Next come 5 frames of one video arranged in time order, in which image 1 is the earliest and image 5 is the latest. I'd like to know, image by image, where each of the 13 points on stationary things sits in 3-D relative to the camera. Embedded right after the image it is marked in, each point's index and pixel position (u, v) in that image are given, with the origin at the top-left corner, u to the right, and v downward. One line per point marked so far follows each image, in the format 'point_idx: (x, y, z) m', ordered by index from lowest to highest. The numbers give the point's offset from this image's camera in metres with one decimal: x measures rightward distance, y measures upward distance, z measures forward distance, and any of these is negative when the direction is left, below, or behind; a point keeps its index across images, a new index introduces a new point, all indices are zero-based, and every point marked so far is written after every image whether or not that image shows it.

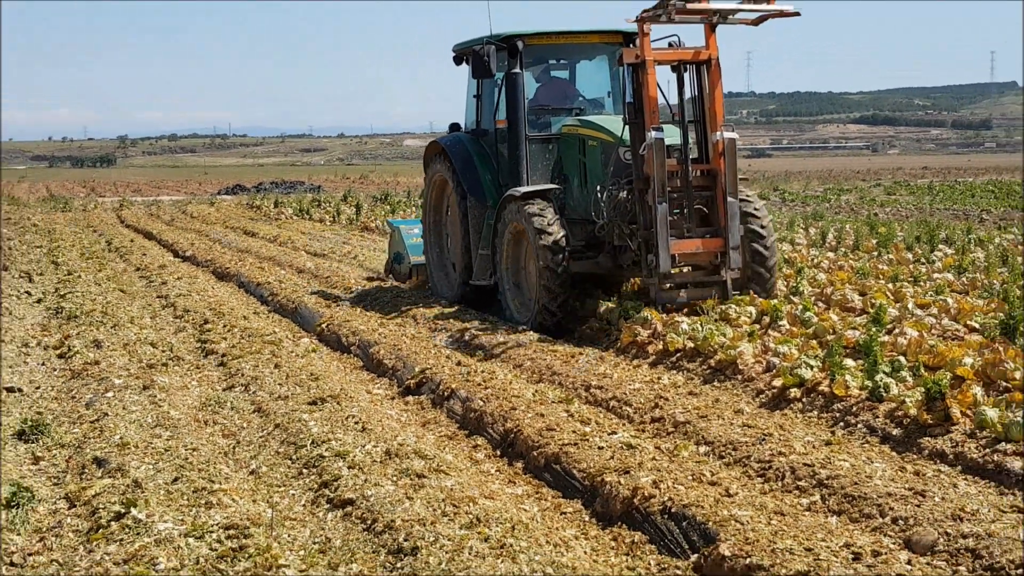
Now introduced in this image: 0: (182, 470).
0: (-0.8, -0.4, +4.7) m
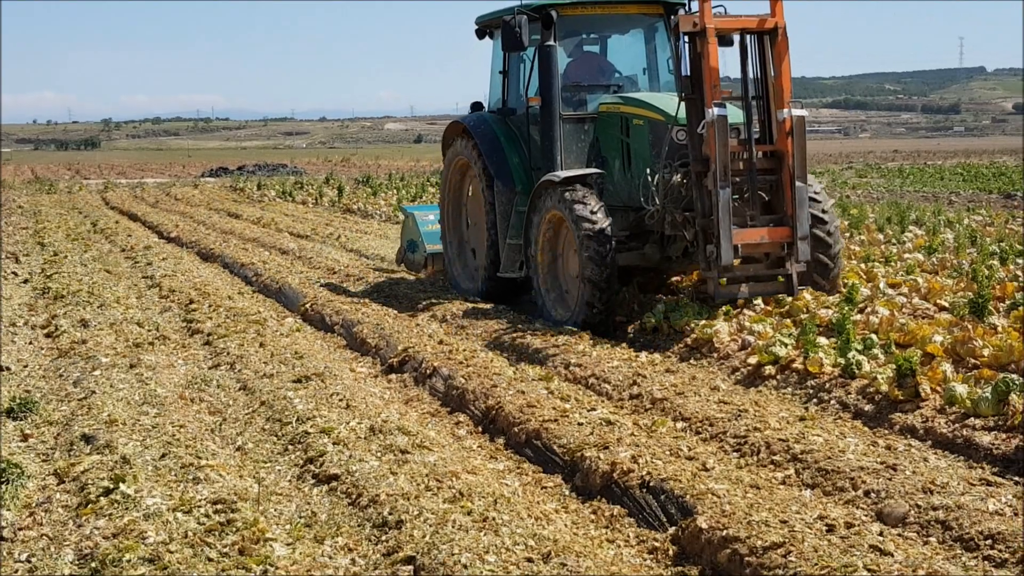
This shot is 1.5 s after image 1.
0: (-0.9, -0.4, +4.7) m
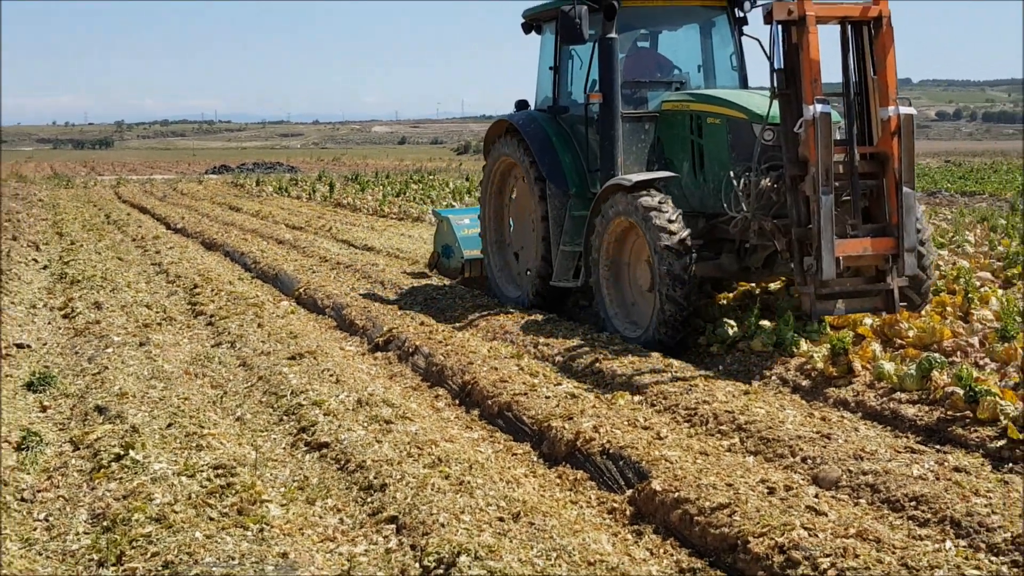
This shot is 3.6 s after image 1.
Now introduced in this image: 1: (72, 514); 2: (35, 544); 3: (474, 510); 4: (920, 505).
0: (-0.9, -0.4, +5.2) m
1: (-1.1, -0.6, +4.7) m
2: (-1.2, -0.6, +4.5) m
3: (-0.1, -0.5, +4.6) m
4: (+0.9, -0.5, +4.4) m
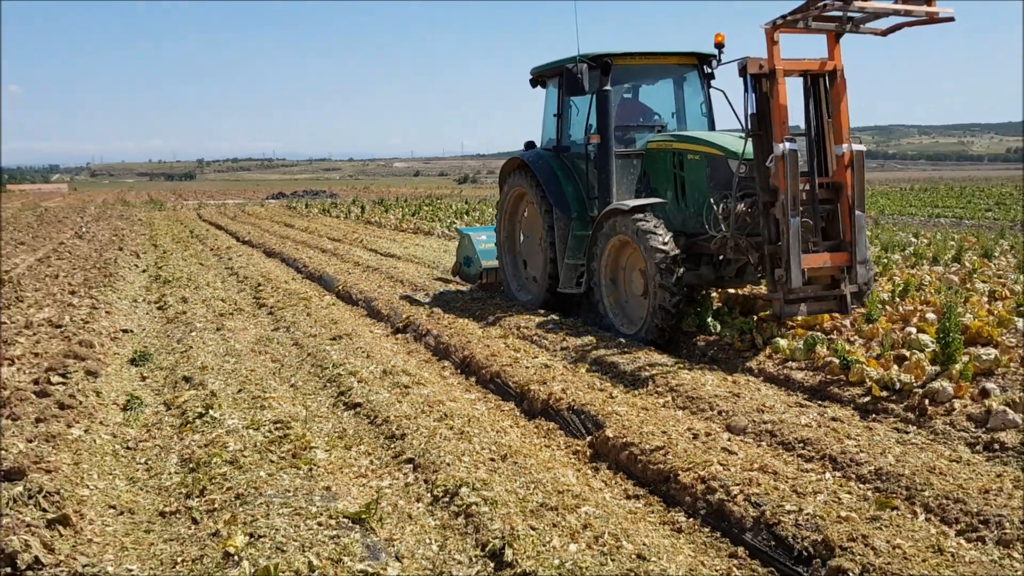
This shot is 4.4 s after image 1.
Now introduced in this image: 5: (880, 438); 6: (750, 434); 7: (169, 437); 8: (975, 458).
0: (-1.0, -0.3, +6.8) m
1: (-1.1, -0.6, +6.3) m
2: (-1.2, -0.6, +6.1) m
3: (-0.1, -0.5, +6.1) m
4: (+0.9, -0.5, +5.9) m
5: (+1.1, -0.5, +5.9) m
6: (+0.8, -0.5, +6.1) m
7: (-1.2, -0.5, +6.4) m
8: (+1.4, -0.5, +5.7) m
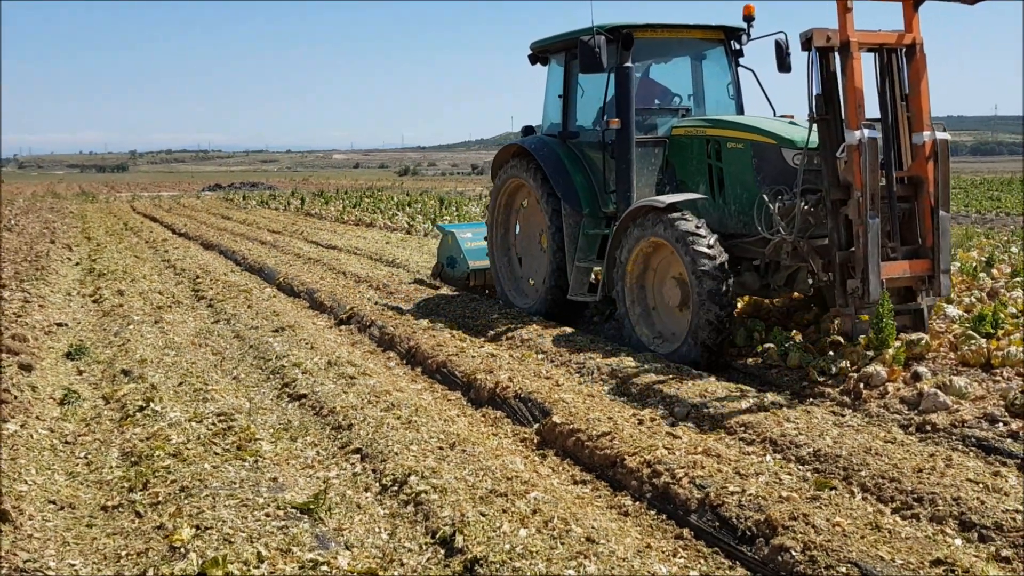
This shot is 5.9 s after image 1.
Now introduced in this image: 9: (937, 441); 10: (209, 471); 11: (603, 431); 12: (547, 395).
0: (-1.2, -0.3, +6.7) m
1: (-1.3, -0.5, +6.2) m
2: (-1.3, -0.6, +6.0) m
3: (-0.3, -0.5, +6.2) m
4: (+0.8, -0.4, +6.1) m
5: (+1.0, -0.4, +6.2) m
6: (+0.6, -0.4, +6.3) m
7: (-1.3, -0.5, +6.3) m
8: (+1.3, -0.5, +6.0) m
9: (+1.3, -0.5, +5.9) m
10: (-0.9, -0.6, +5.9) m
11: (+0.3, -0.5, +6.1) m
12: (+0.1, -0.4, +6.4) m
